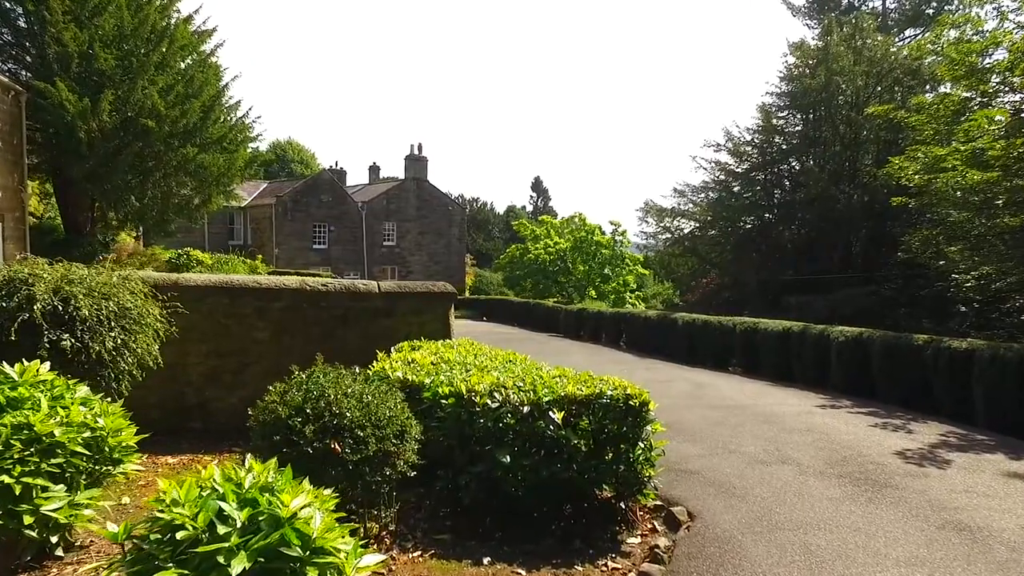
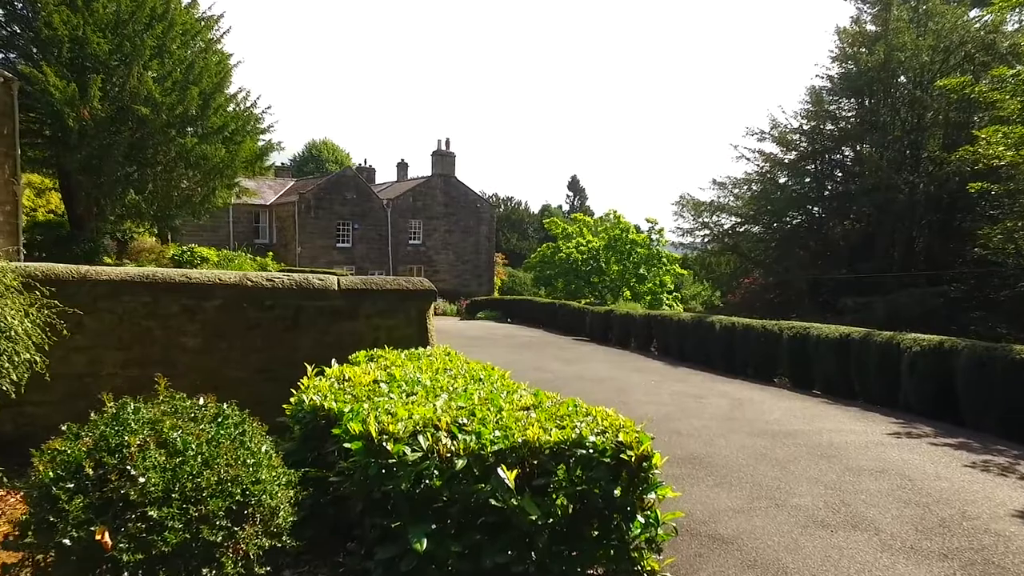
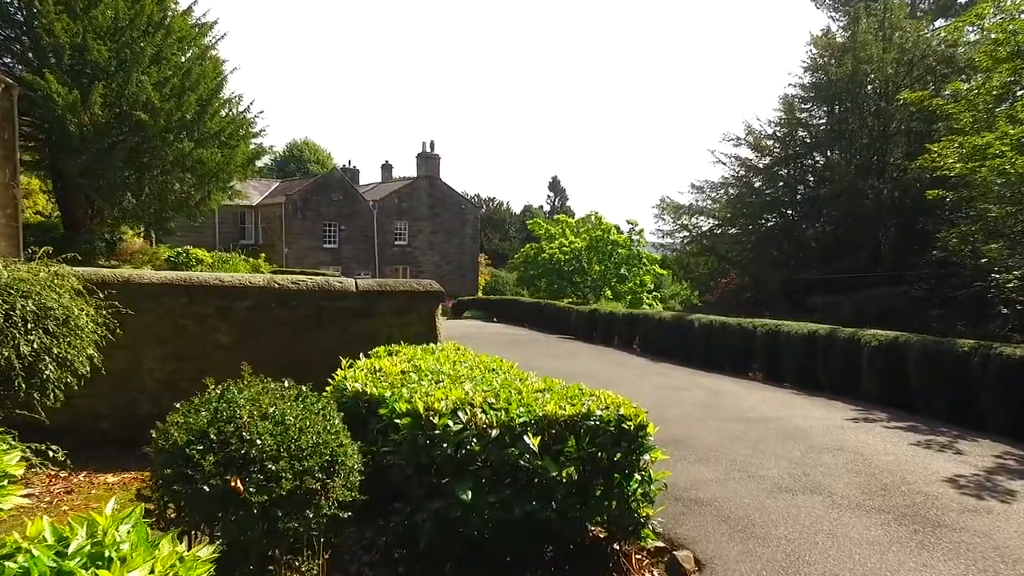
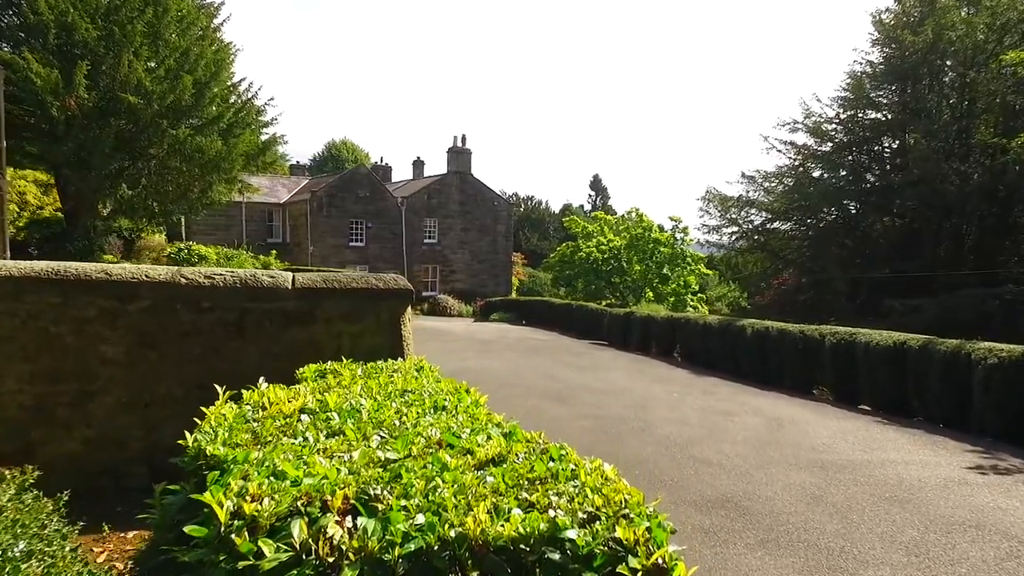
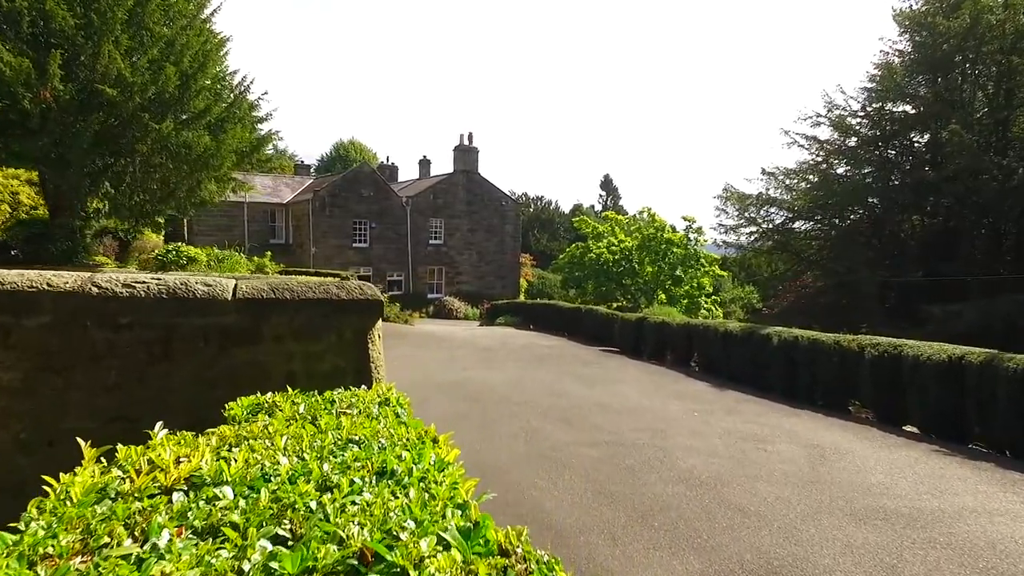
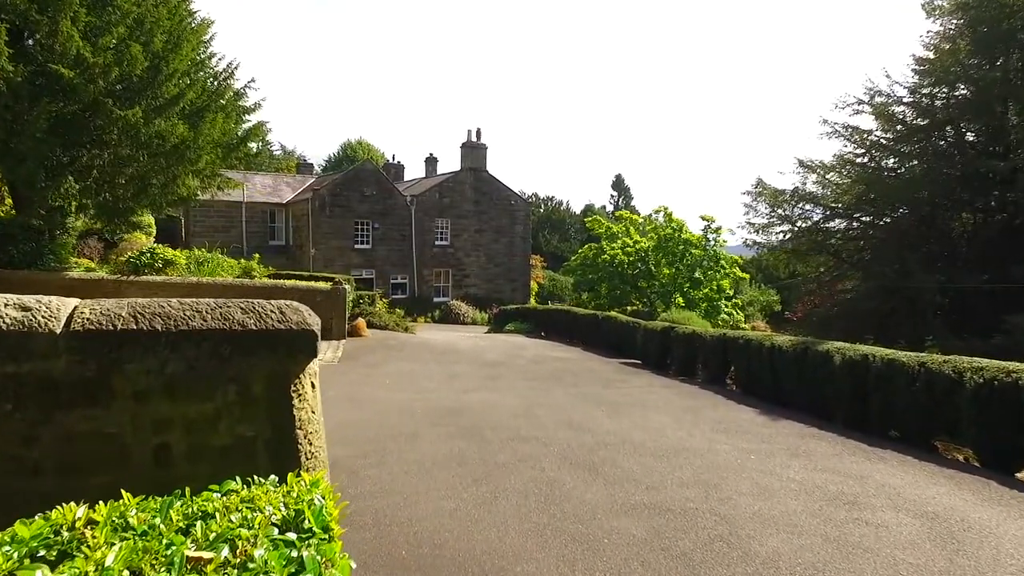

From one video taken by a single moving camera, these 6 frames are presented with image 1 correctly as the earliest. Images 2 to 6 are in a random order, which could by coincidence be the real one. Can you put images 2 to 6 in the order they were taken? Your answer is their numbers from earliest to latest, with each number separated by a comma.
3, 2, 4, 5, 6
